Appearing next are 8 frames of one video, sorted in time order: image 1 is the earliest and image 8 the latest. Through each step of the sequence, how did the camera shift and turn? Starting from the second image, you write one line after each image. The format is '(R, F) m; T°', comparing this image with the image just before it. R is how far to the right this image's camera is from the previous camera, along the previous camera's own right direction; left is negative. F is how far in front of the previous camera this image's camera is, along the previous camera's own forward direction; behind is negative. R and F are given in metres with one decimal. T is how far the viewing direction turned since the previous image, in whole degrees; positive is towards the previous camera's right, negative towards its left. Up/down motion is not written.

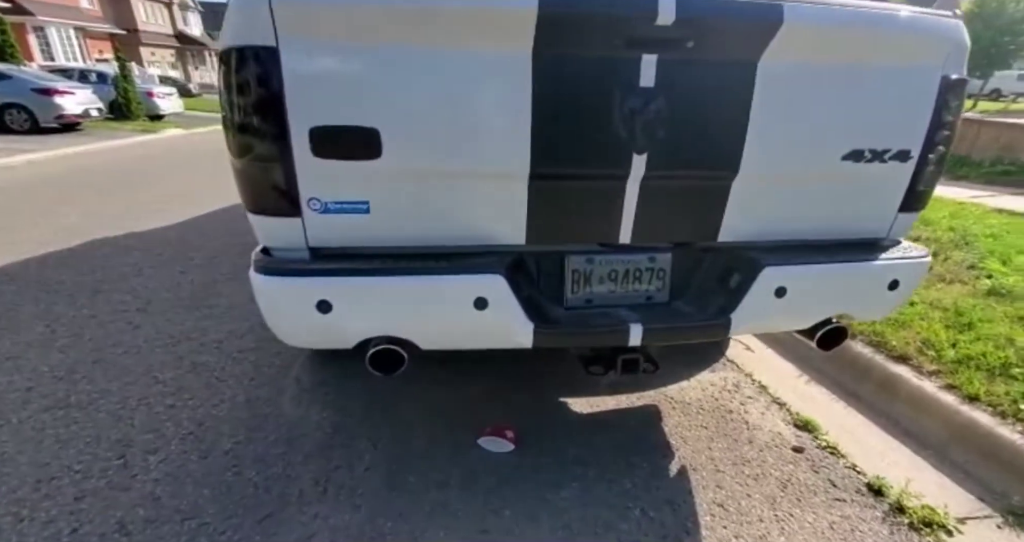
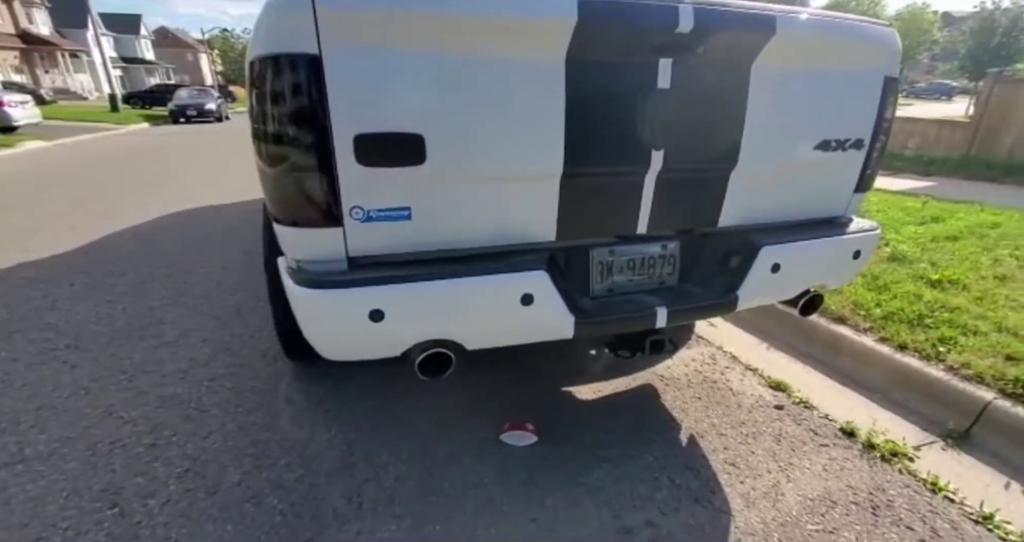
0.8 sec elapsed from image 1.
(-0.4, 0.0) m; +9°
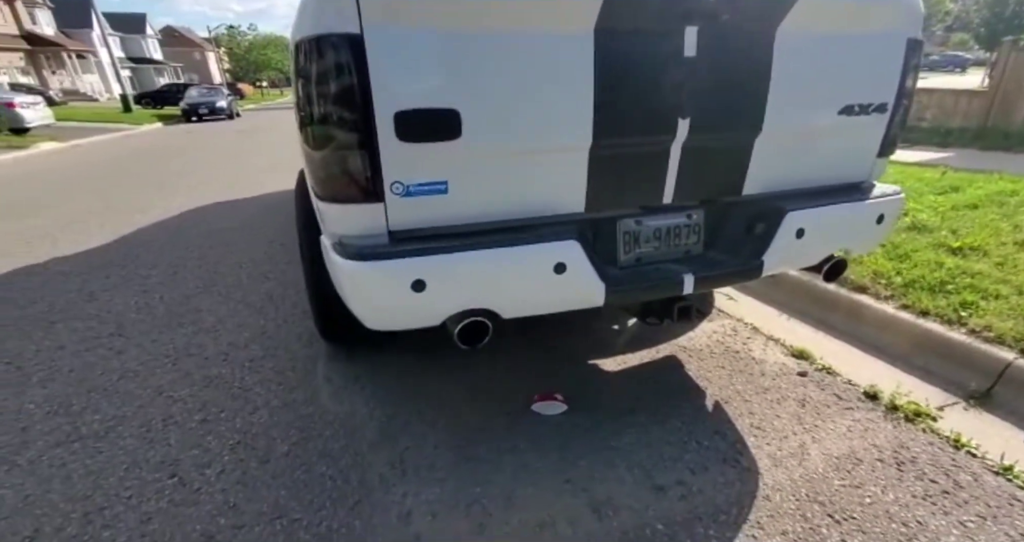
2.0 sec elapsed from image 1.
(-0.1, -0.1) m; -1°
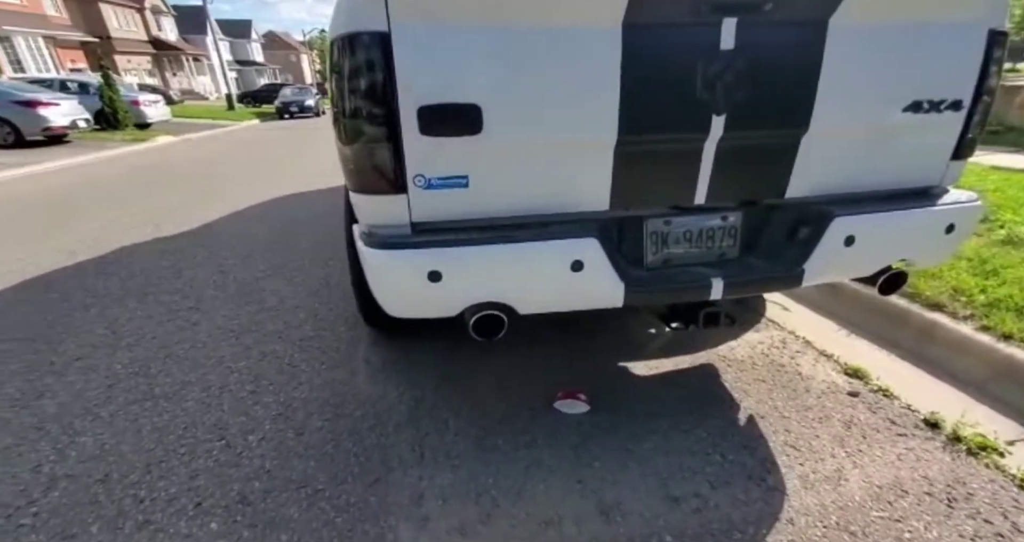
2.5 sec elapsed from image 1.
(+0.2, 0.0) m; -8°
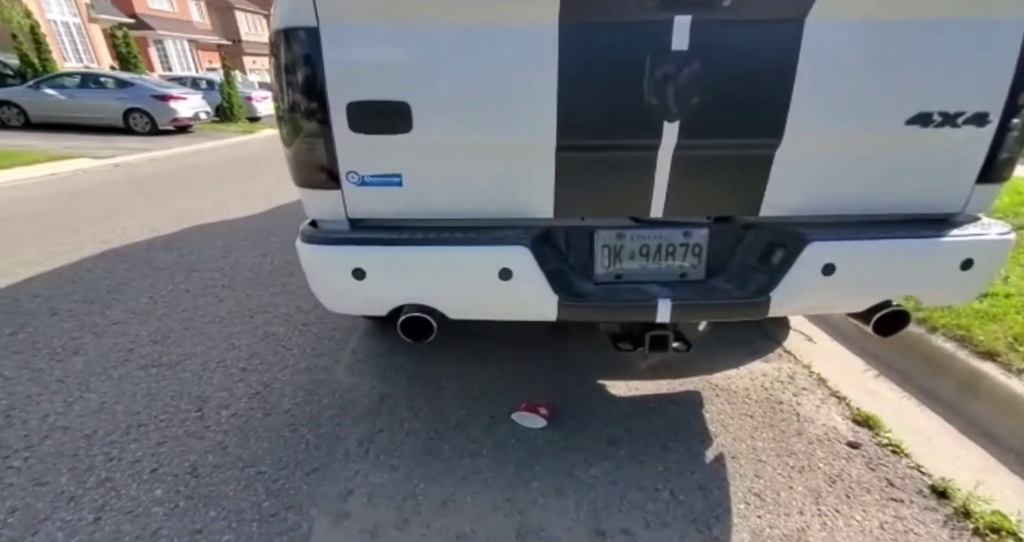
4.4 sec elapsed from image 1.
(+0.5, +0.1) m; -8°
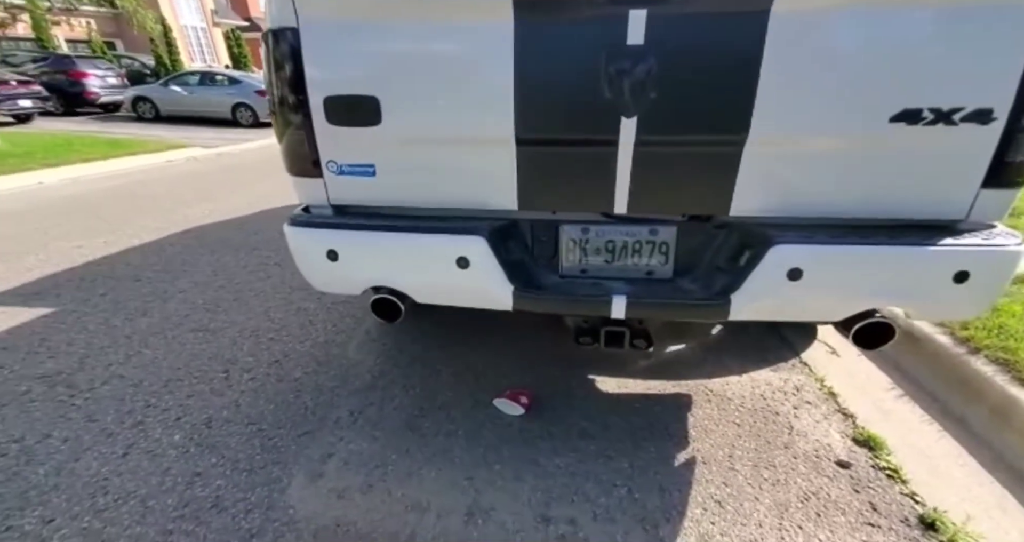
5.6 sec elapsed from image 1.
(+0.4, 0.0) m; -8°
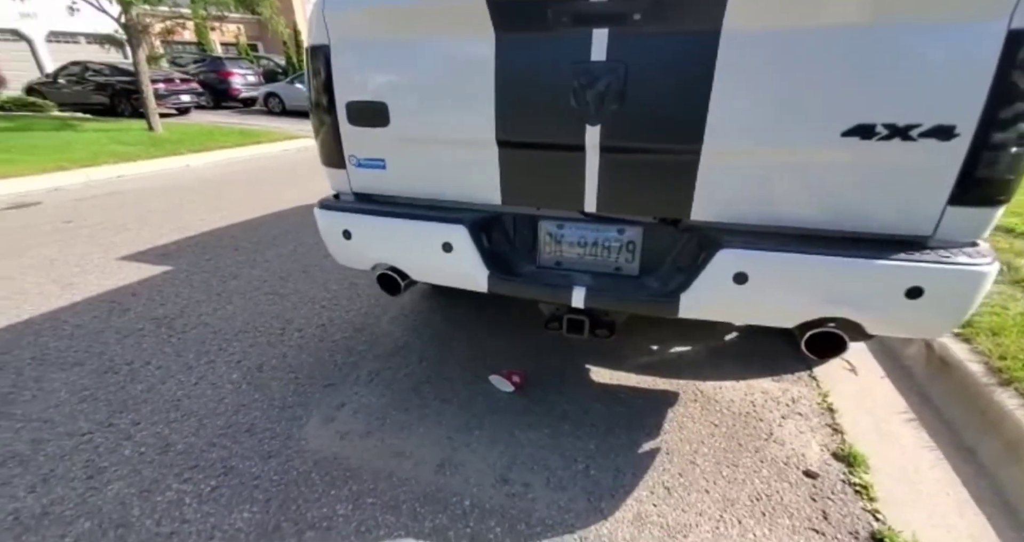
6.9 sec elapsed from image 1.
(+0.4, -0.2) m; -10°
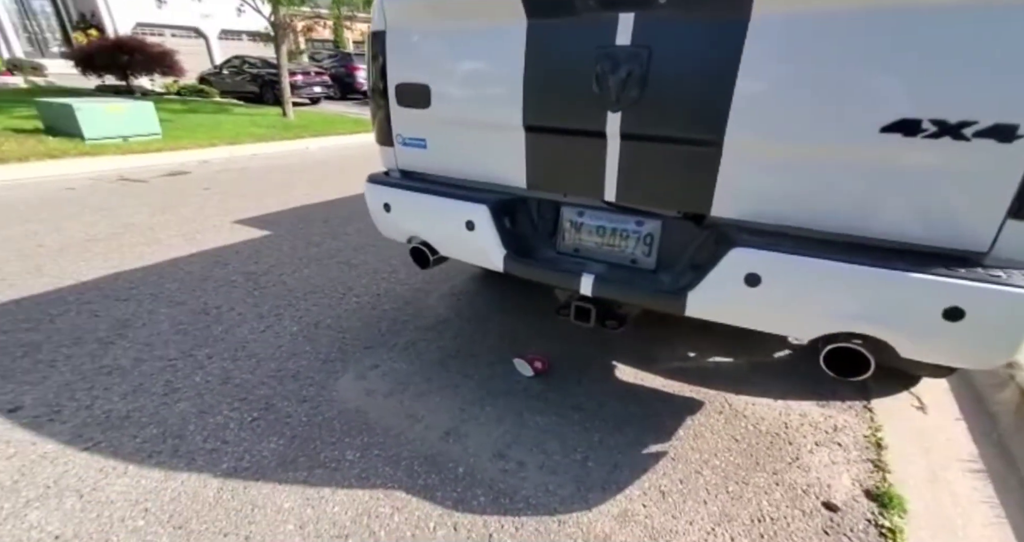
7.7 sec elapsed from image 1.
(+0.3, 0.0) m; -11°
